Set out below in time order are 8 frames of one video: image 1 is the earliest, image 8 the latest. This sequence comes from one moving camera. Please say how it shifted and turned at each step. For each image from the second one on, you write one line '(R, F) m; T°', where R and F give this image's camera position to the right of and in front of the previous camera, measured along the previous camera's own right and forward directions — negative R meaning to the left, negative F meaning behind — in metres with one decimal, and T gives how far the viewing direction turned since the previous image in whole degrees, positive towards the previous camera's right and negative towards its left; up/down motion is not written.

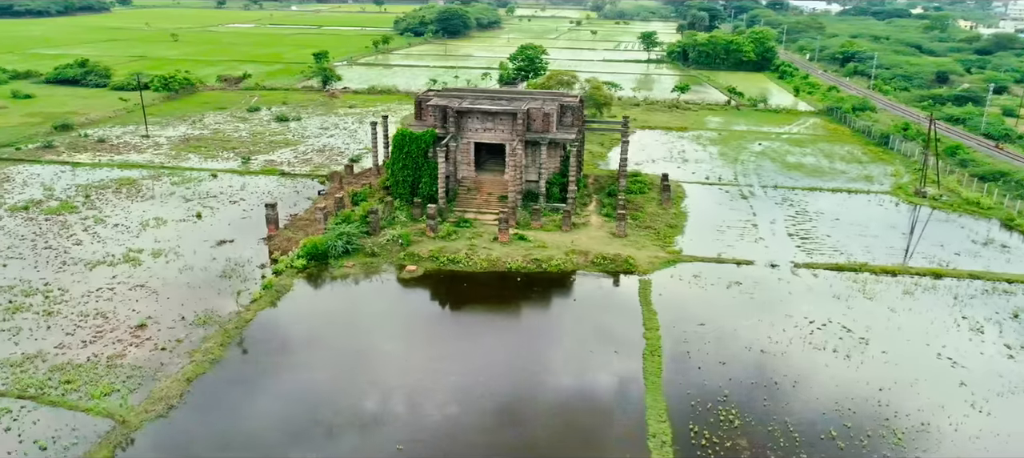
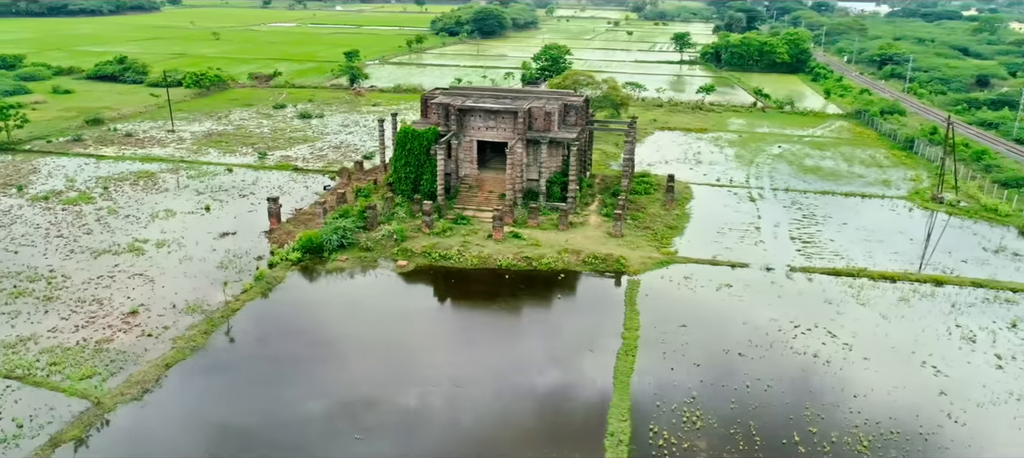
(+1.9, -0.1) m; -3°
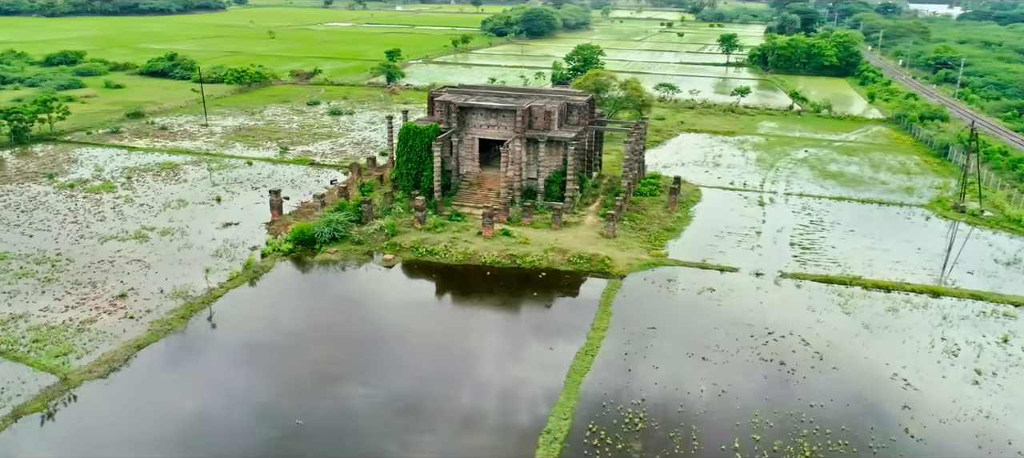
(+2.8, 0.0) m; -5°
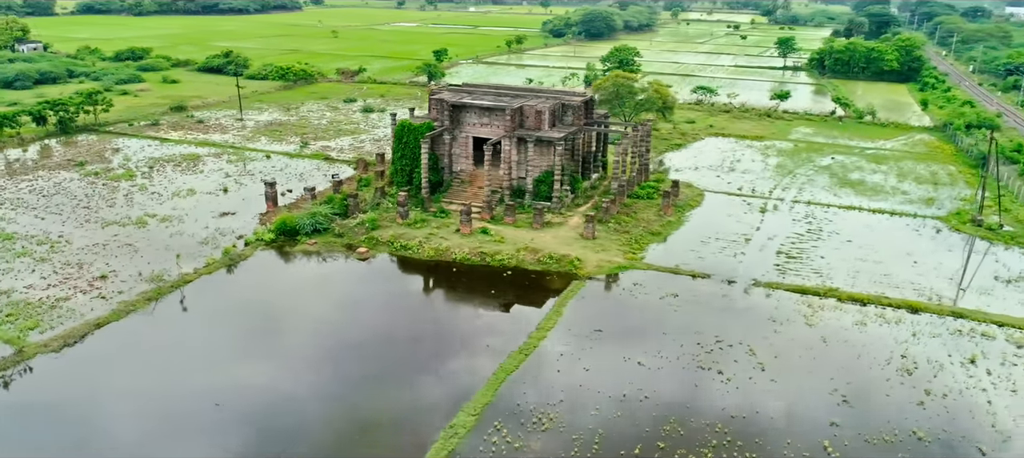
(+3.9, +0.1) m; -6°
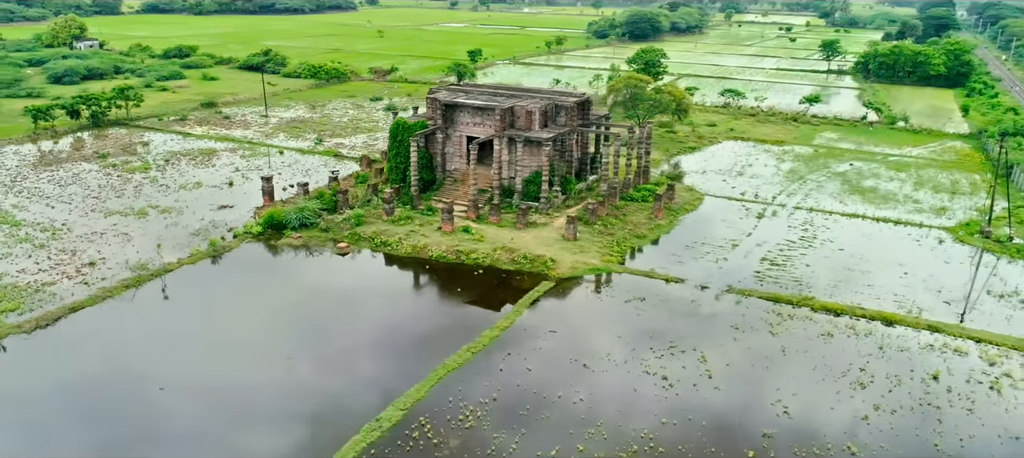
(+3.1, 0.0) m; -4°
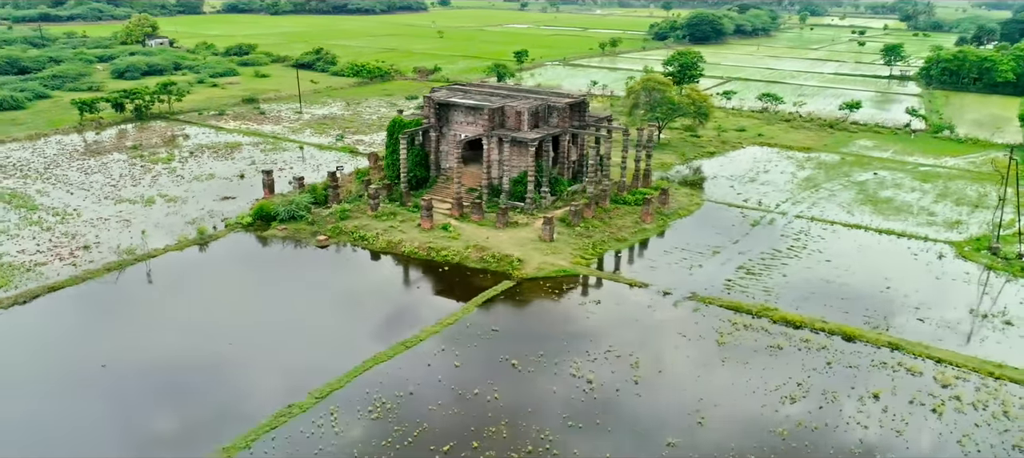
(+4.0, +0.1) m; -6°
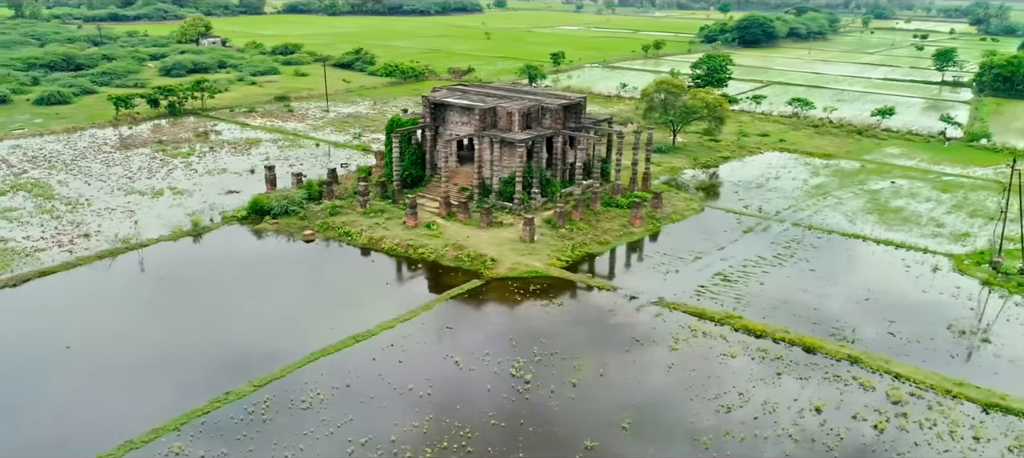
(+3.2, 0.0) m; -5°
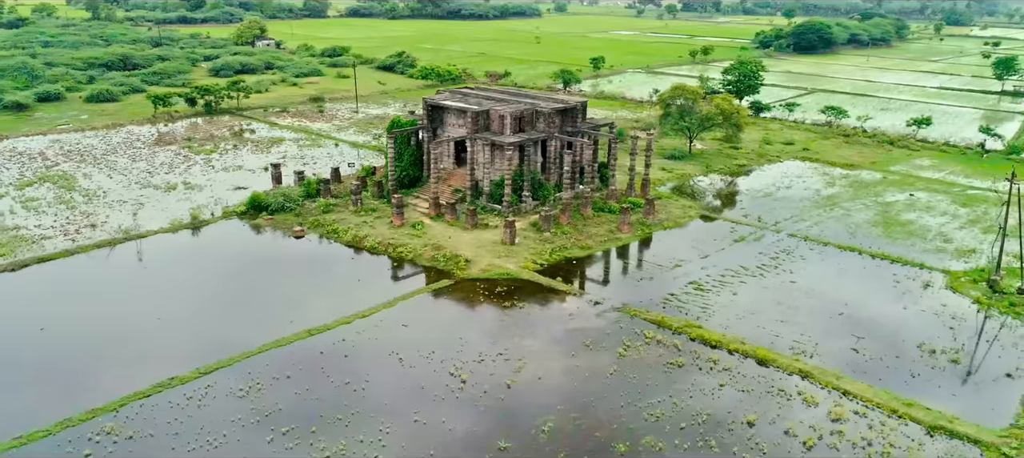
(+3.4, 0.0) m; -5°
